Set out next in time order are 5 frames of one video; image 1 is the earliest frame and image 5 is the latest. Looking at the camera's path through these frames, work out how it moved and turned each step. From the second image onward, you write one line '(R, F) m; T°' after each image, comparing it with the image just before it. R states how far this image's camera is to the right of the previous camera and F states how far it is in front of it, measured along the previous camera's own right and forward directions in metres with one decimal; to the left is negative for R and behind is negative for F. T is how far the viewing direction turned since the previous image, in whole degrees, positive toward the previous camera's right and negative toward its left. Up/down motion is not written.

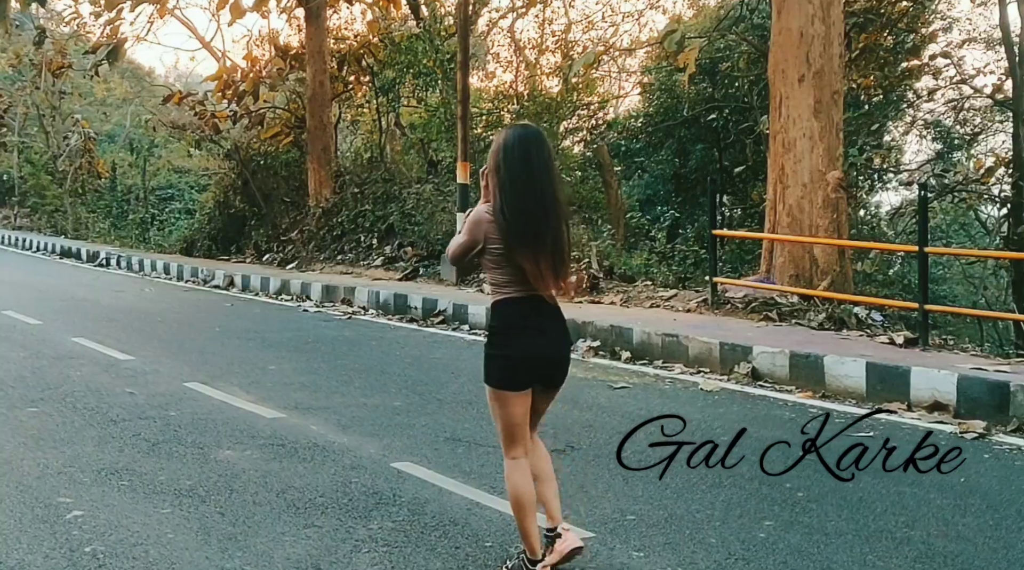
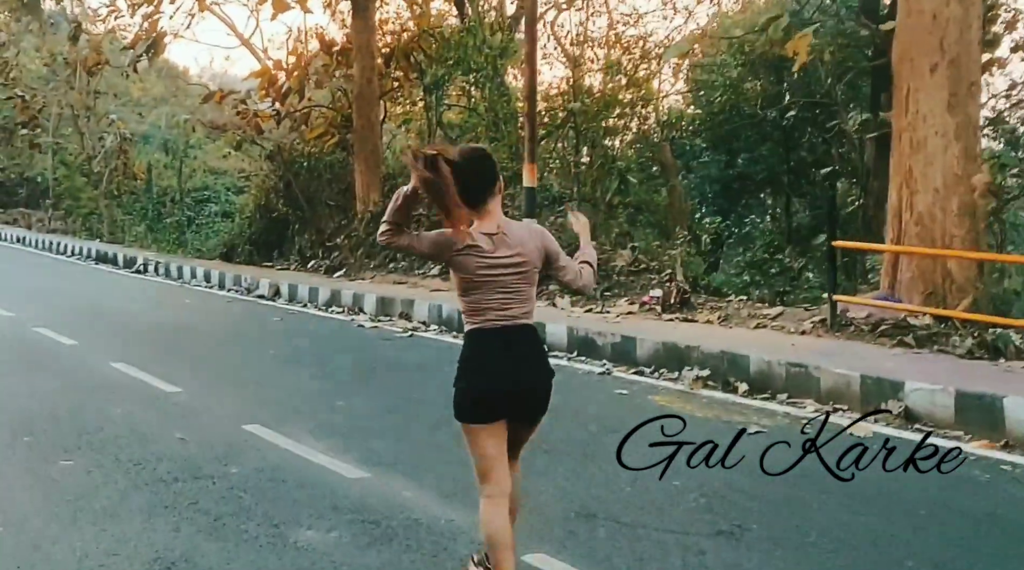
(-0.6, +1.1) m; -2°
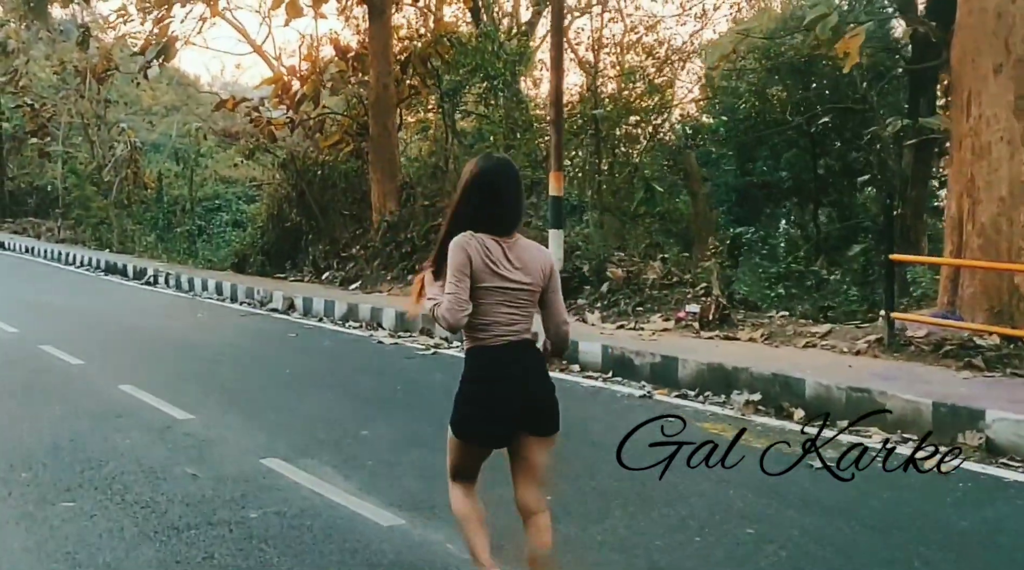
(-0.2, +0.6) m; -1°
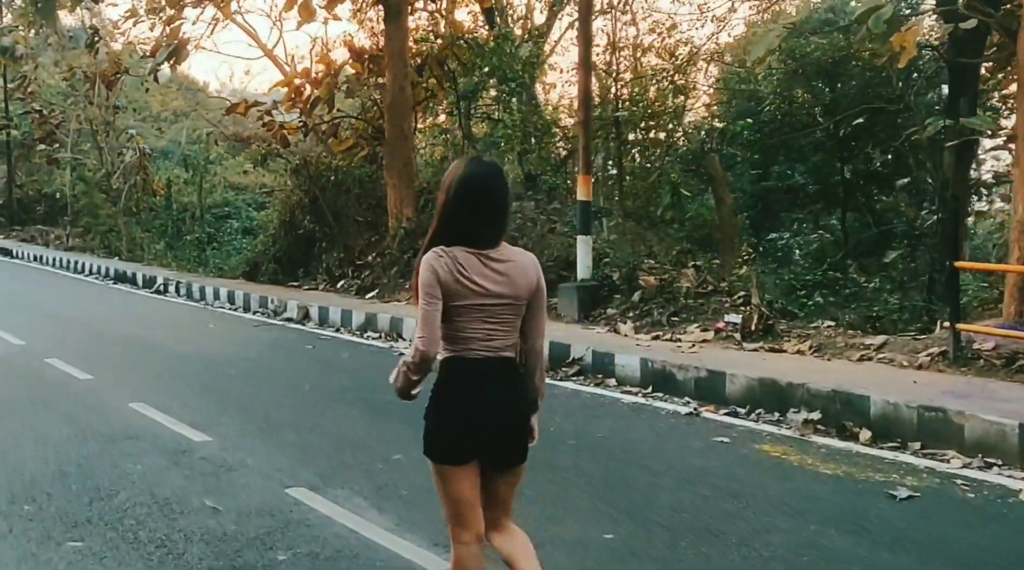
(-0.2, +0.5) m; 0°
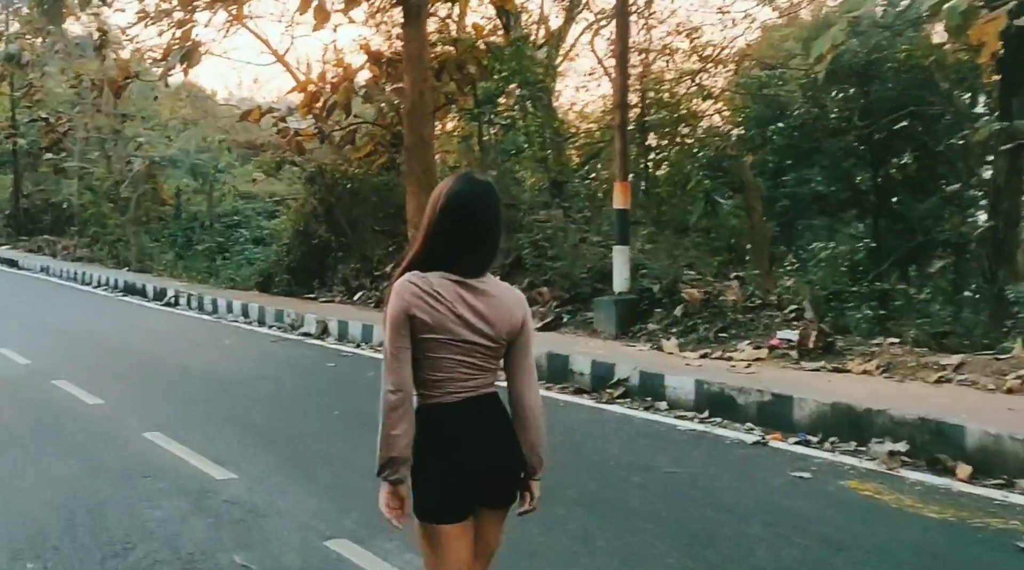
(-0.3, +0.6) m; 0°
